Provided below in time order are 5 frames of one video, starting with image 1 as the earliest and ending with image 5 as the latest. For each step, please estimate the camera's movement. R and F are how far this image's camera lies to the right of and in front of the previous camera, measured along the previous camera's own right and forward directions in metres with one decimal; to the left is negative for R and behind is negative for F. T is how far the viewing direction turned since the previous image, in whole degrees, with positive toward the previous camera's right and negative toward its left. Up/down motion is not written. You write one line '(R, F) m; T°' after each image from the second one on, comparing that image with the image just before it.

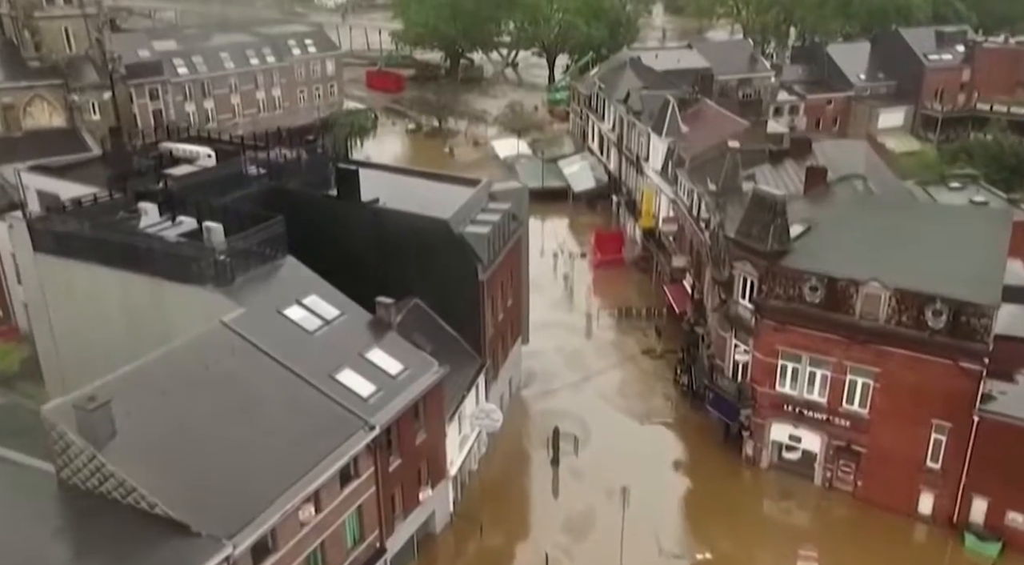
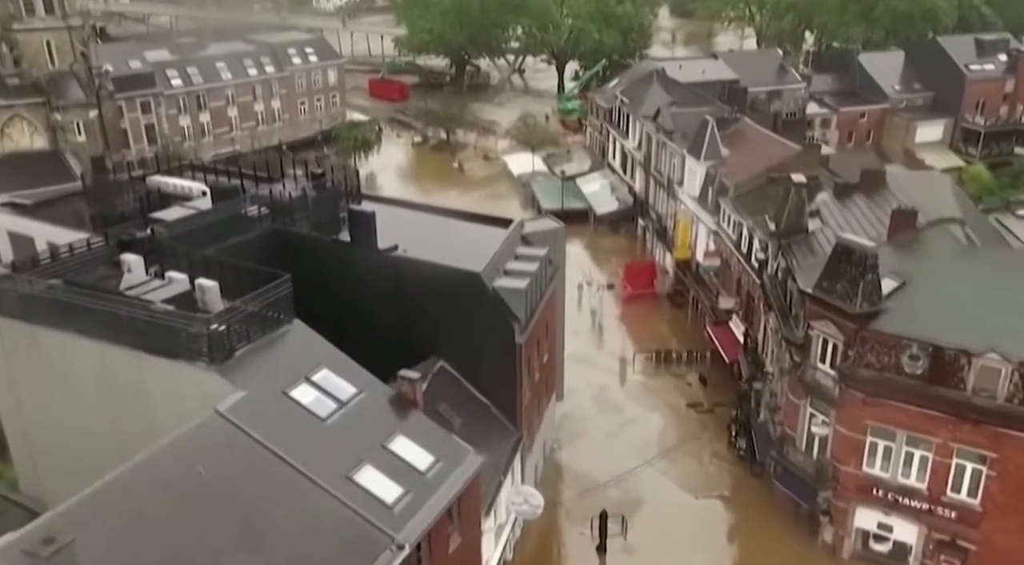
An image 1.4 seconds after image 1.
(-1.4, +4.6) m; 0°
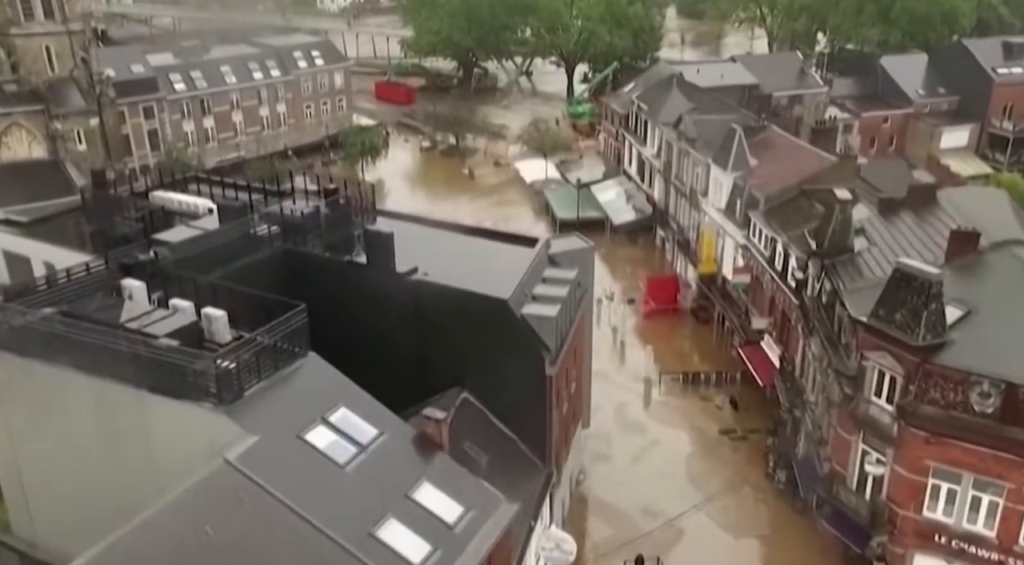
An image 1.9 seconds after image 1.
(-0.8, +2.1) m; 0°
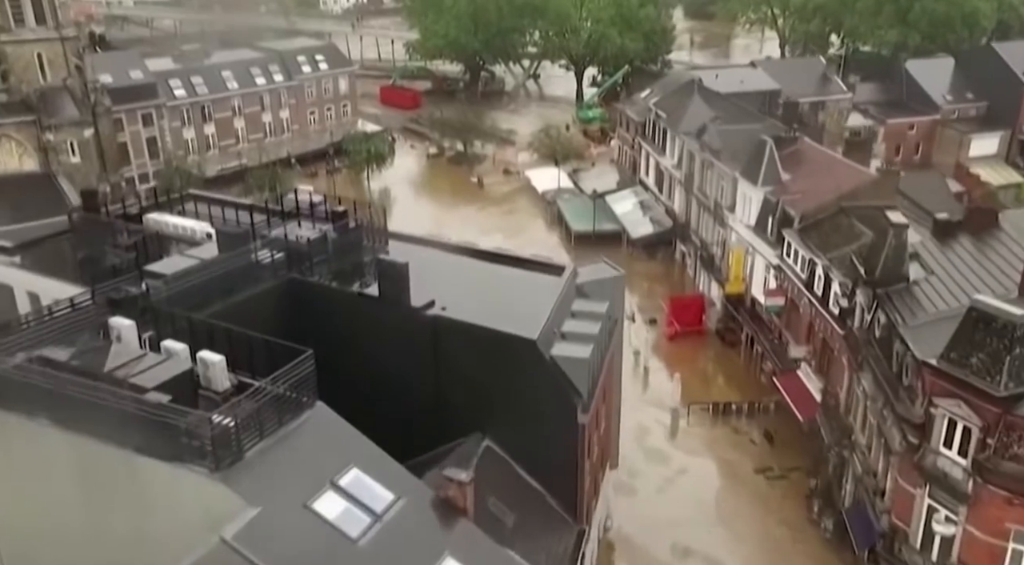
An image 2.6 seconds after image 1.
(-0.7, +2.6) m; 0°
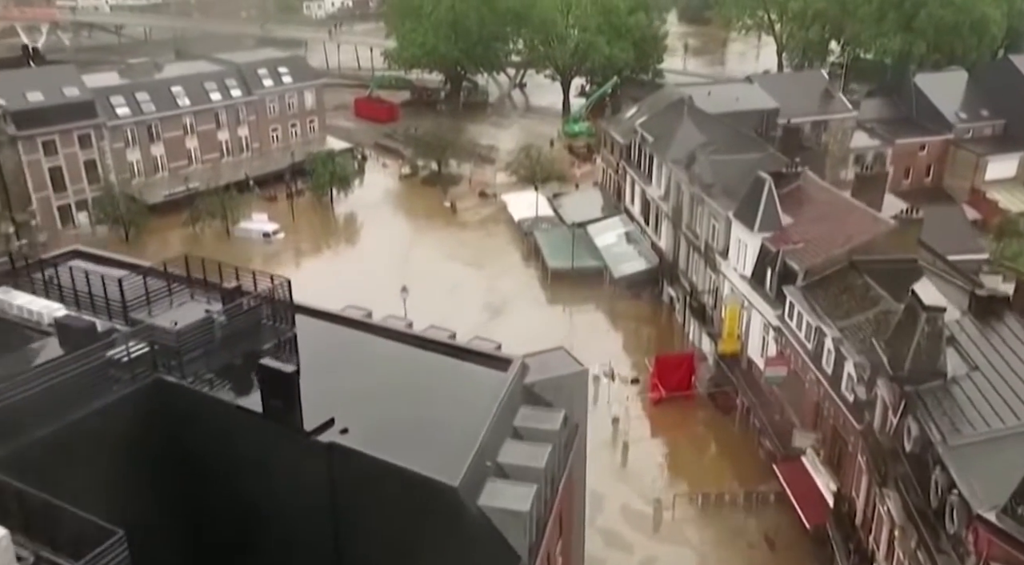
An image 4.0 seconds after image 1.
(+1.7, +6.3) m; 0°
